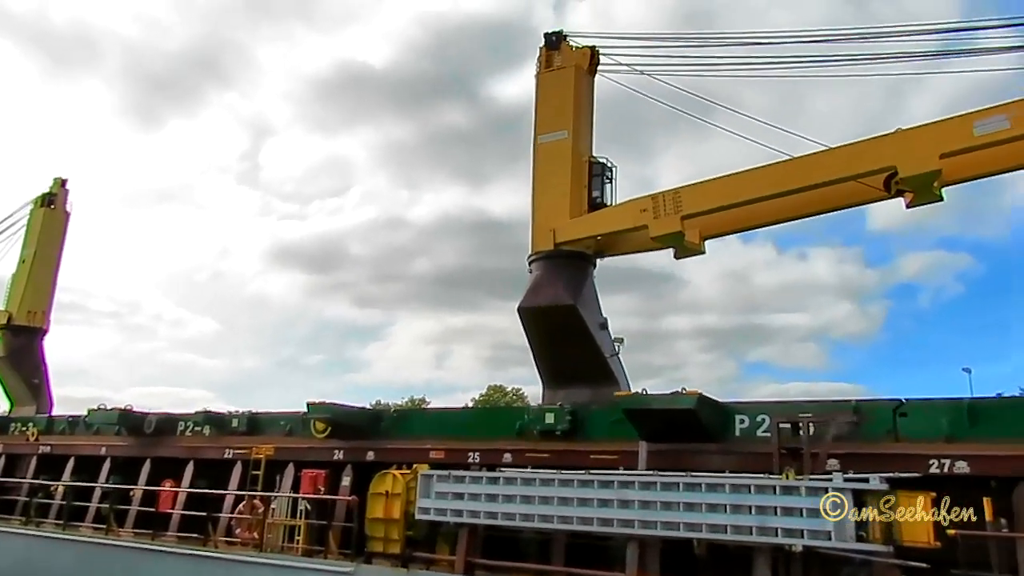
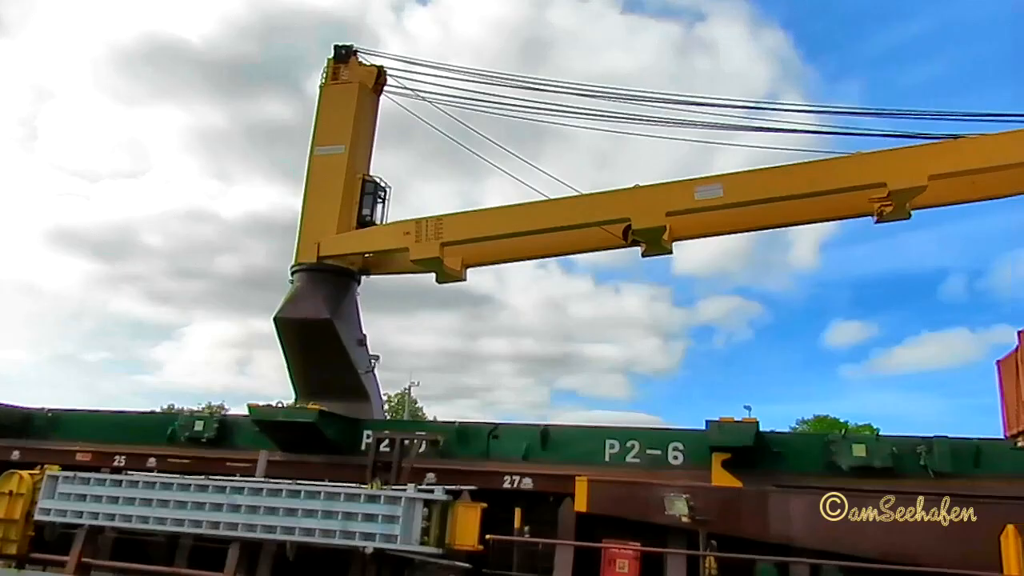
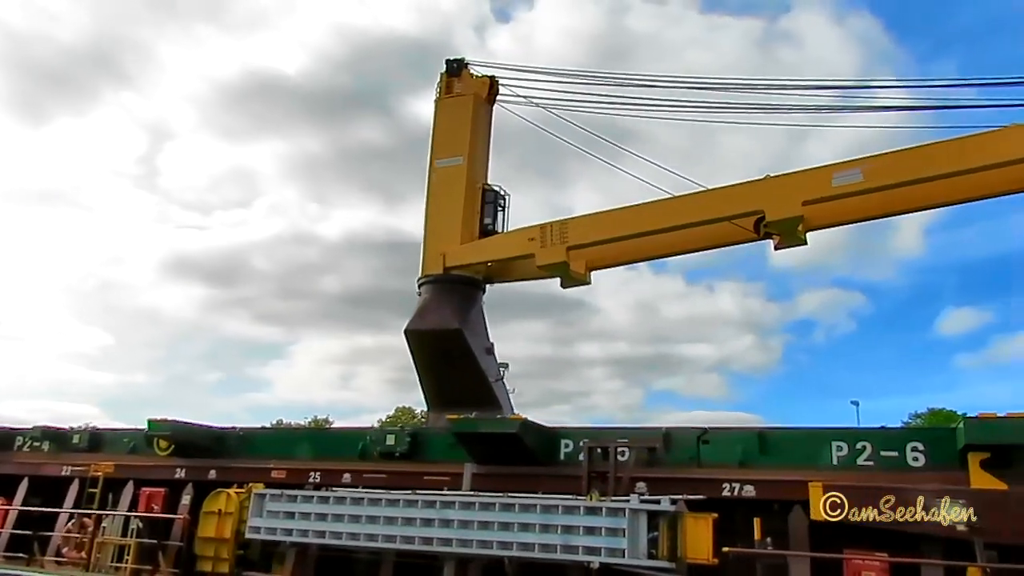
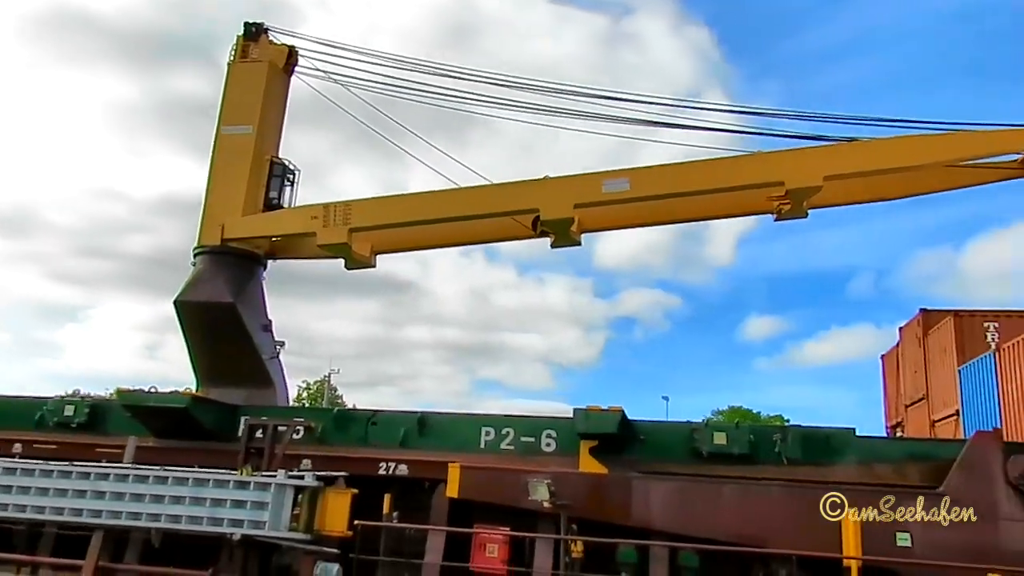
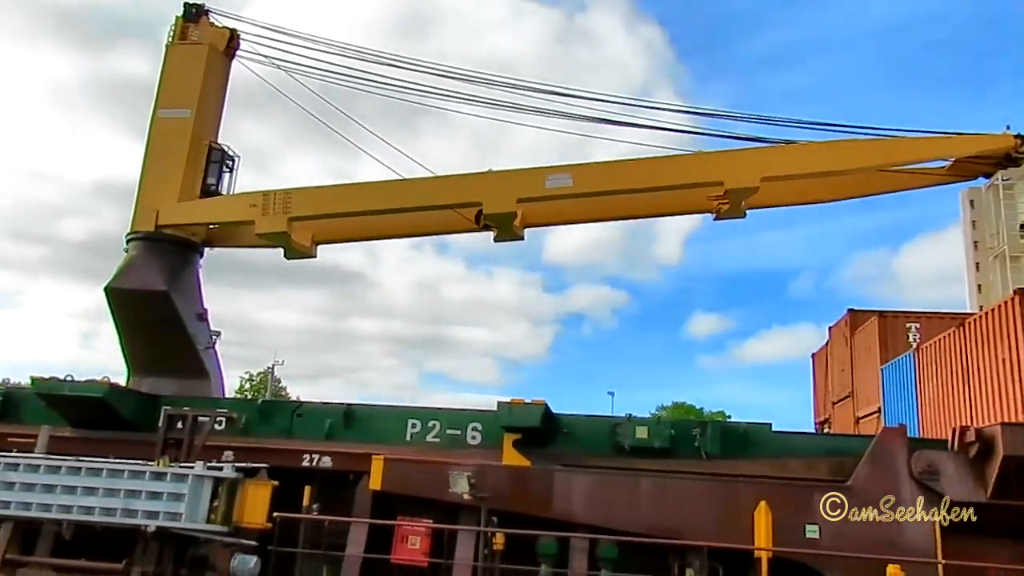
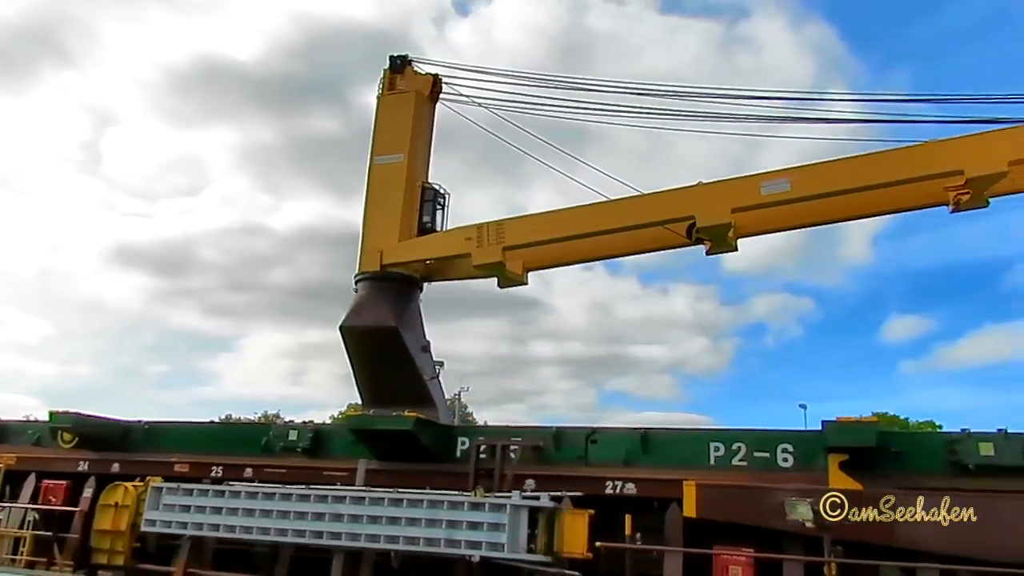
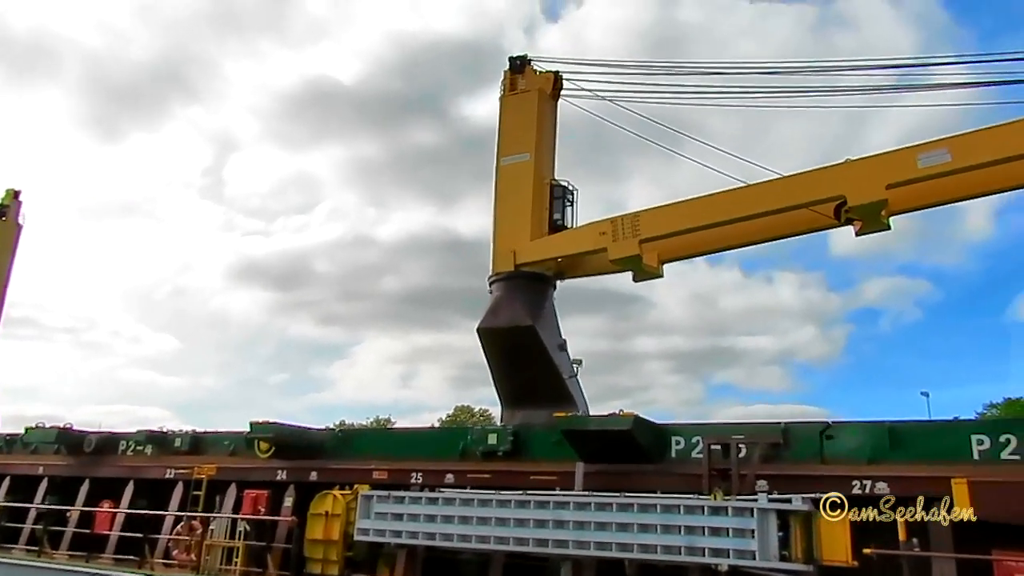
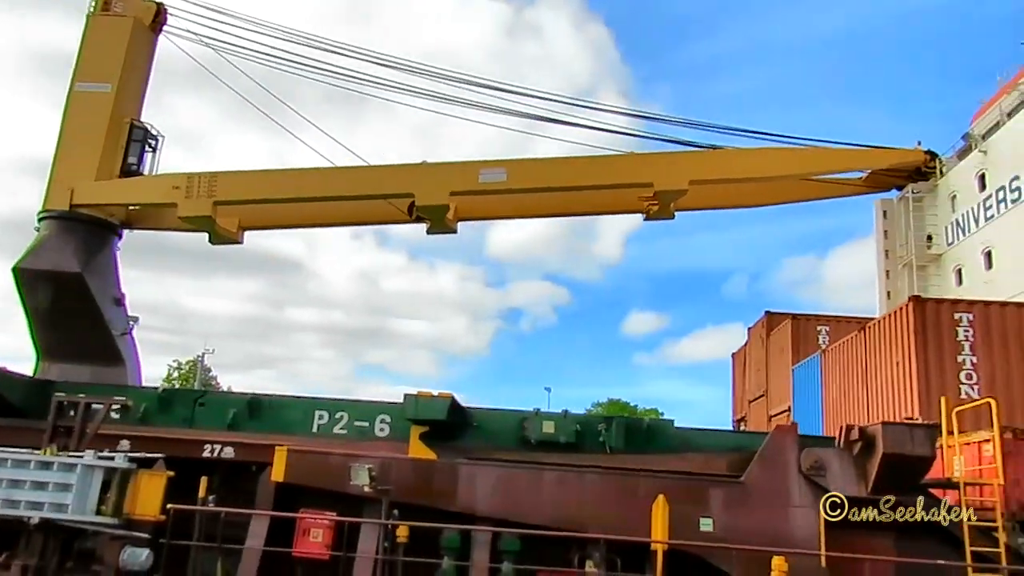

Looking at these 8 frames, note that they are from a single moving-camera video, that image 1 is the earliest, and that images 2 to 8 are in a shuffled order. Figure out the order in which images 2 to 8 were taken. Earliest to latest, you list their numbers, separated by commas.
7, 3, 6, 2, 4, 5, 8
